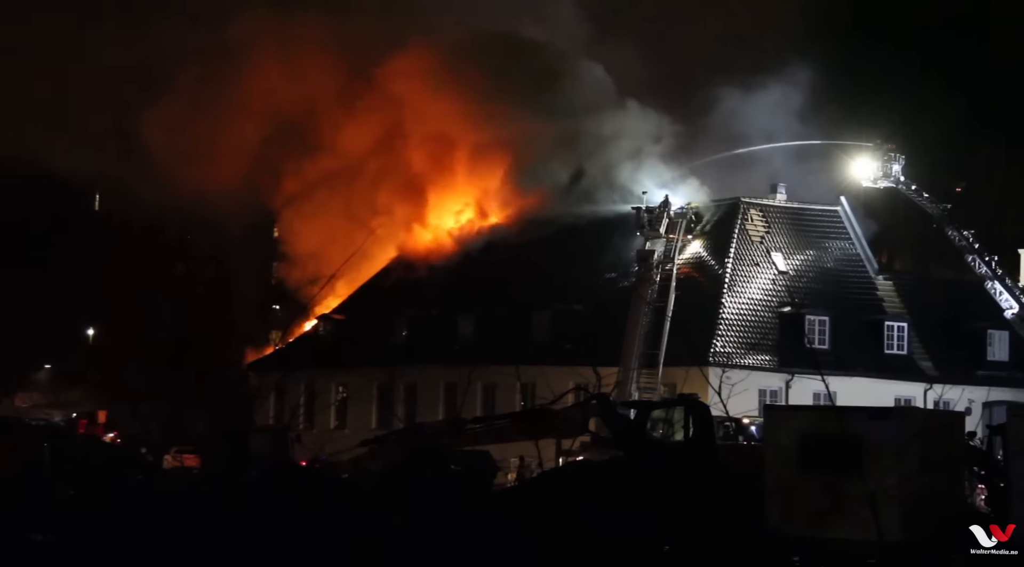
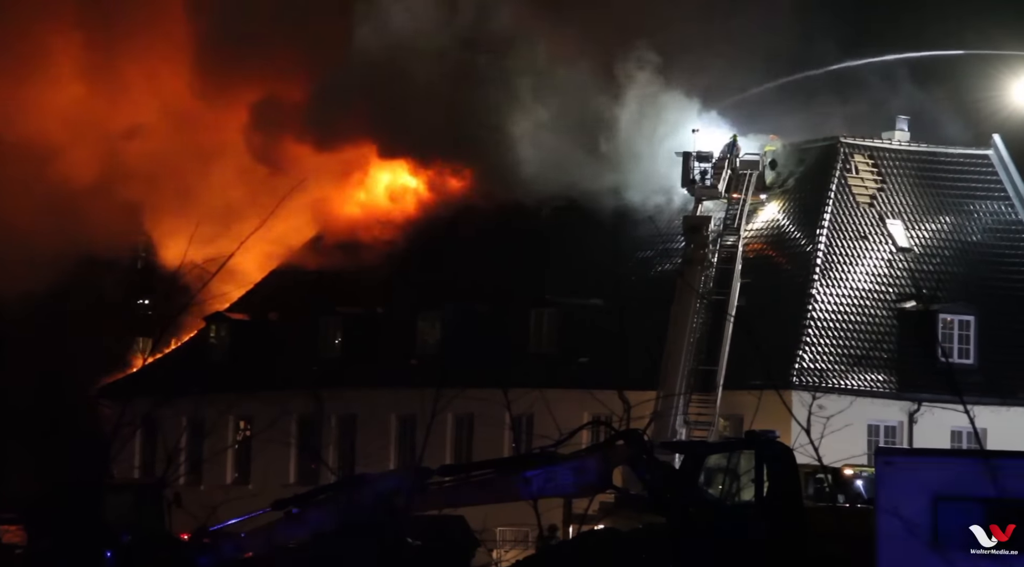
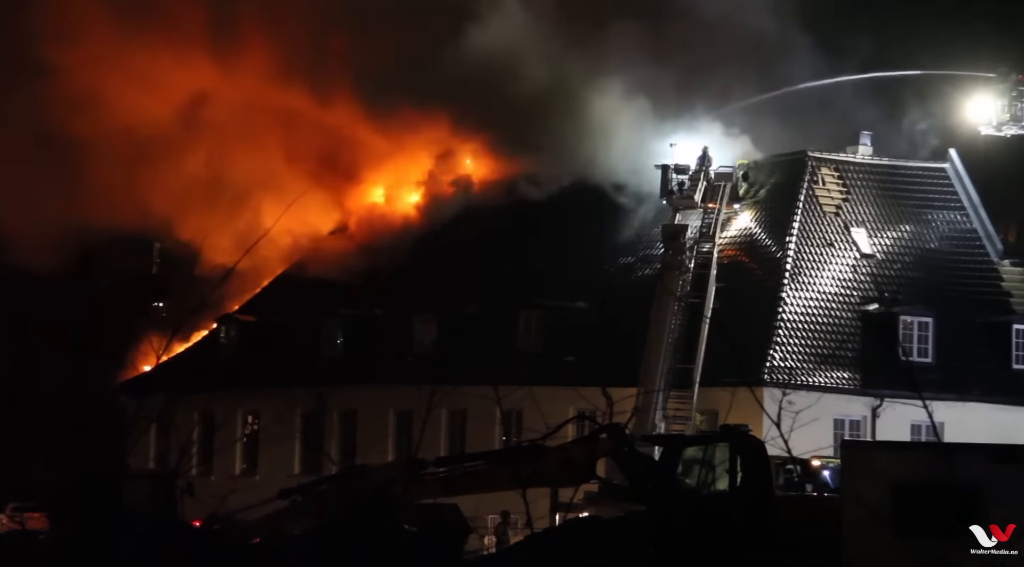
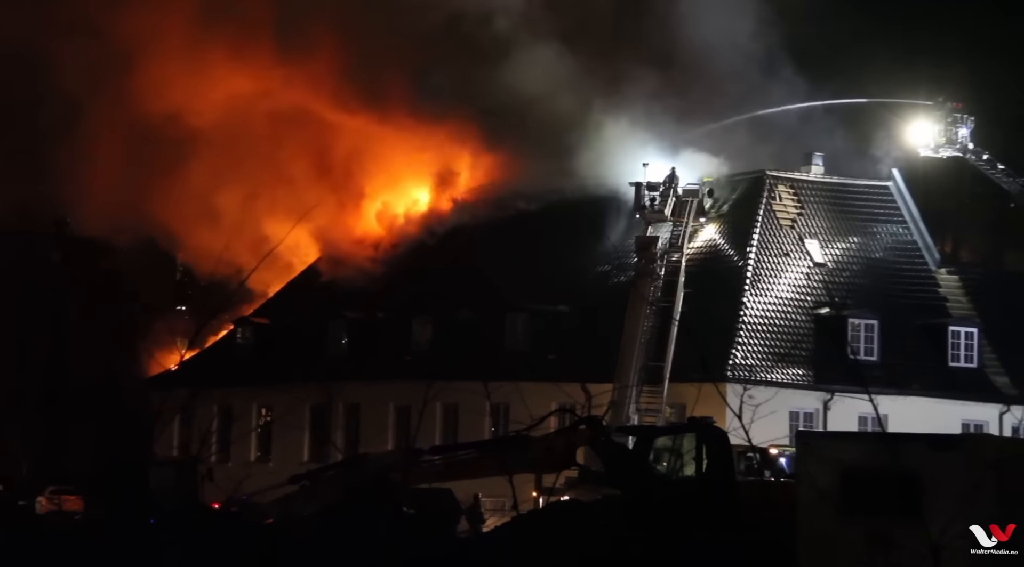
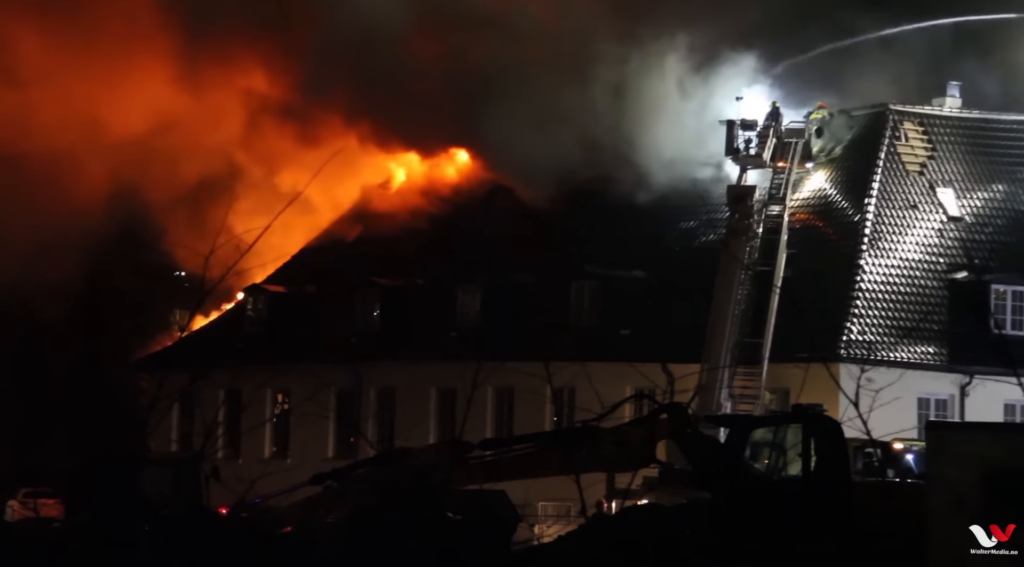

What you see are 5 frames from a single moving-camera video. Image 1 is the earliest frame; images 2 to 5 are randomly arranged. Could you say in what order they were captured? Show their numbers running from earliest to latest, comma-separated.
4, 3, 2, 5
